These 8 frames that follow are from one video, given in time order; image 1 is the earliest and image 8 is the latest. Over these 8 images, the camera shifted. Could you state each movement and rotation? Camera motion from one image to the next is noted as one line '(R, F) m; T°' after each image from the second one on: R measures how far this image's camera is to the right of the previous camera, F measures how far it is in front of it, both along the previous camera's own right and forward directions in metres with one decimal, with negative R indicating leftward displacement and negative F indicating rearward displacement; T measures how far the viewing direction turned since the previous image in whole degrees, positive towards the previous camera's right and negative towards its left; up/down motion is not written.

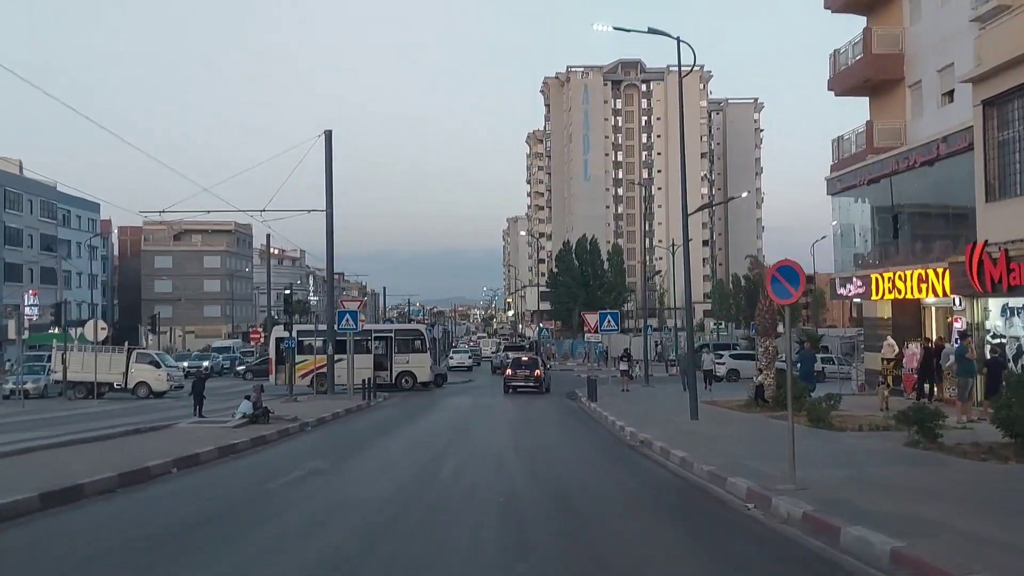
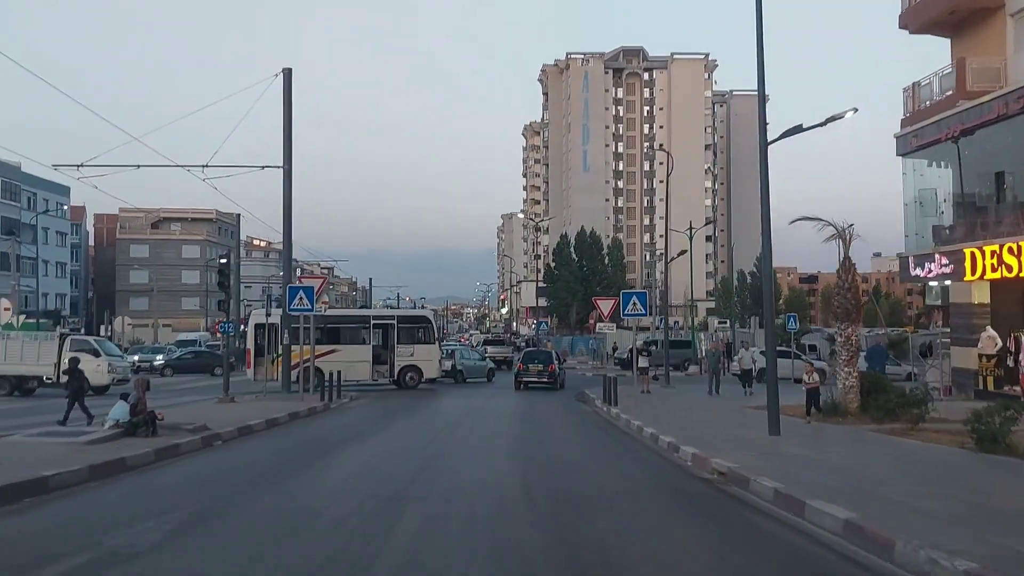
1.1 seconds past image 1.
(-0.1, +5.3) m; 0°
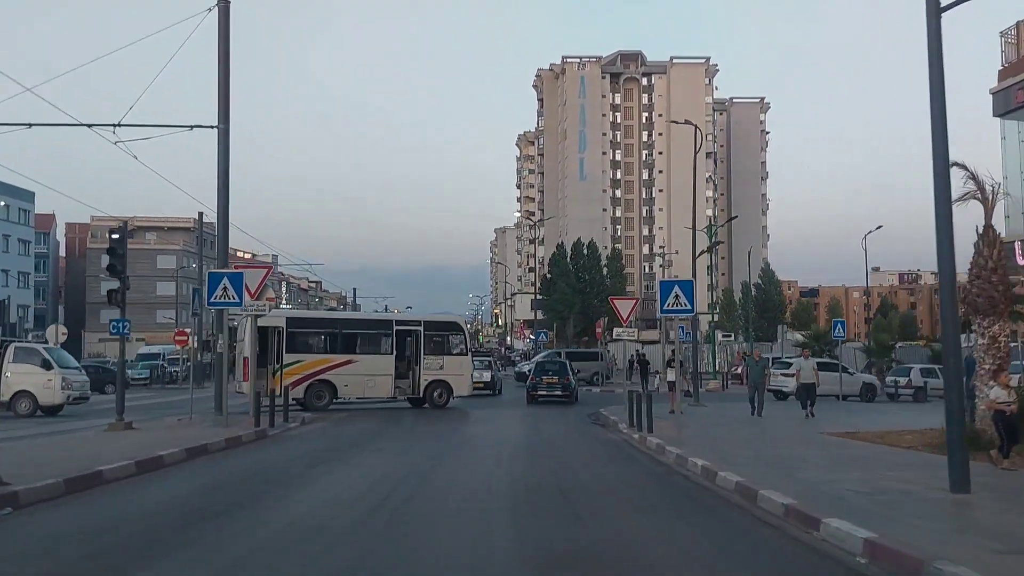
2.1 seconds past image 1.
(-0.1, +5.0) m; 0°
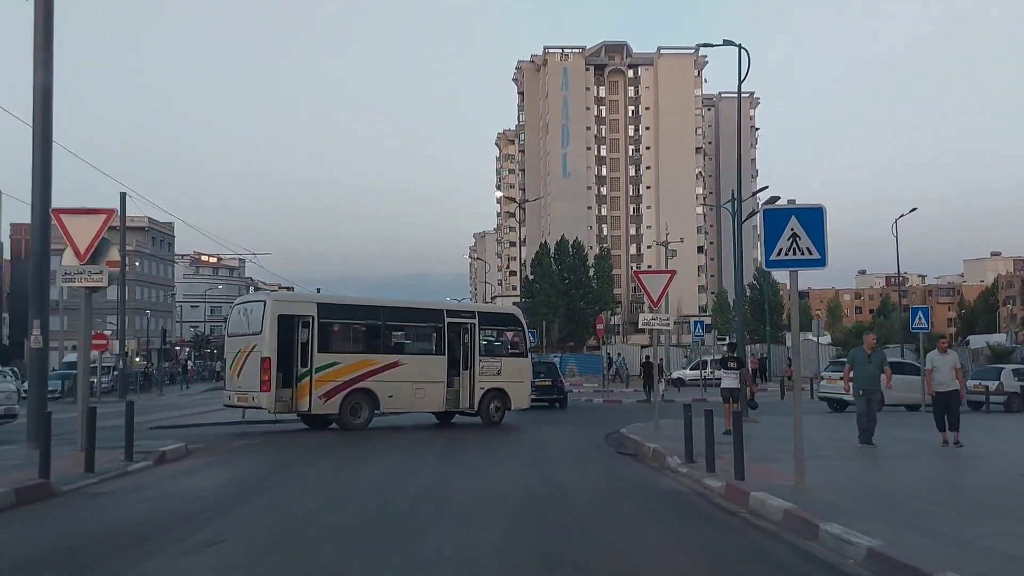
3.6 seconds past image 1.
(-0.1, +6.5) m; +1°
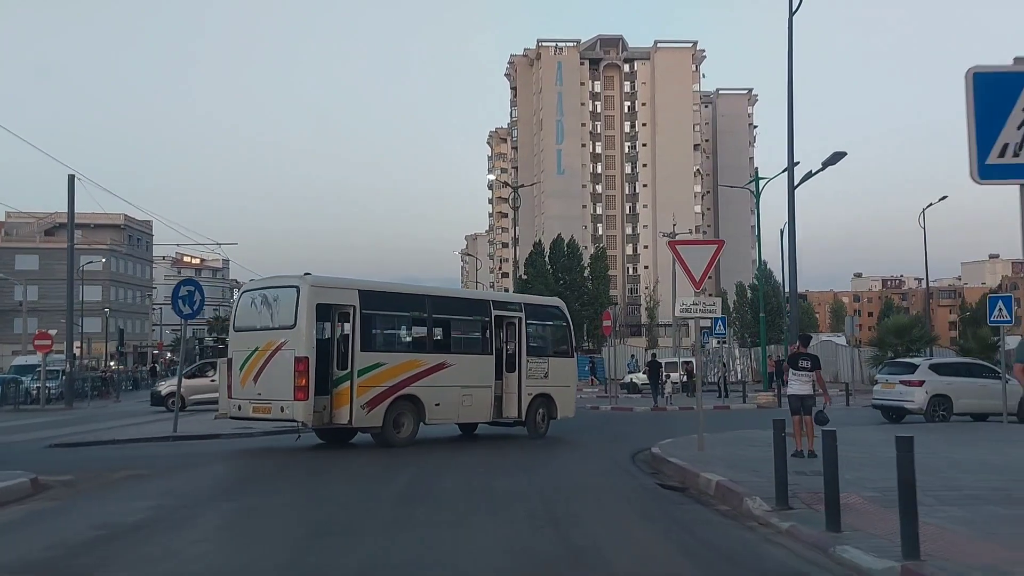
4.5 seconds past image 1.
(-0.1, +3.7) m; 0°
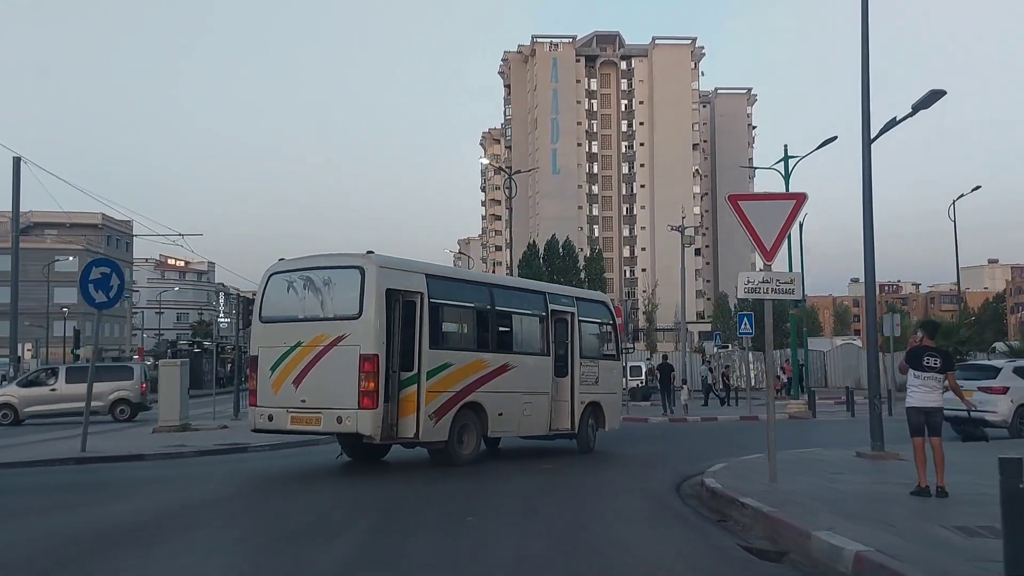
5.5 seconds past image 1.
(-0.1, +3.3) m; 0°
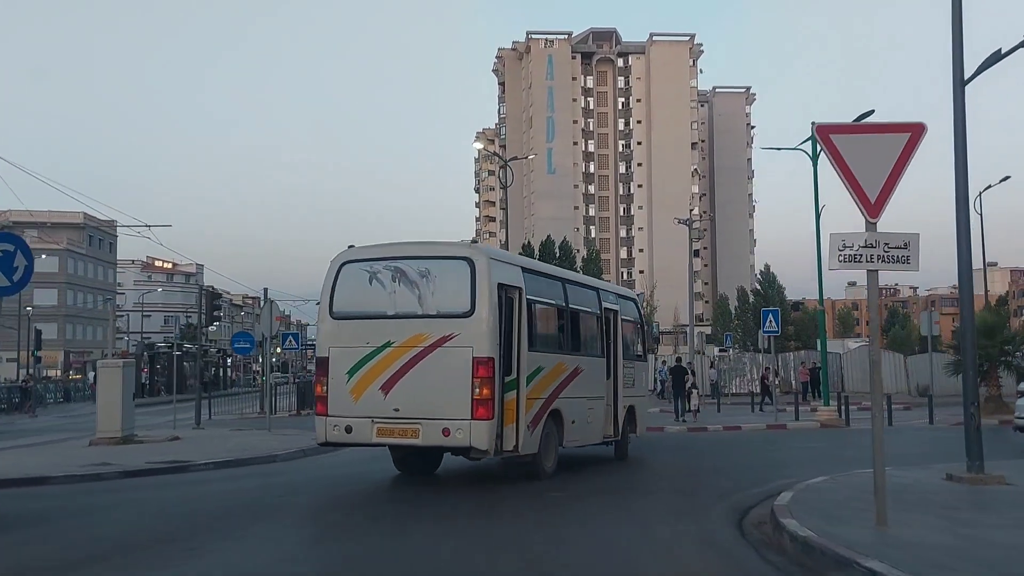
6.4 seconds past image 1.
(-0.1, +2.4) m; 0°
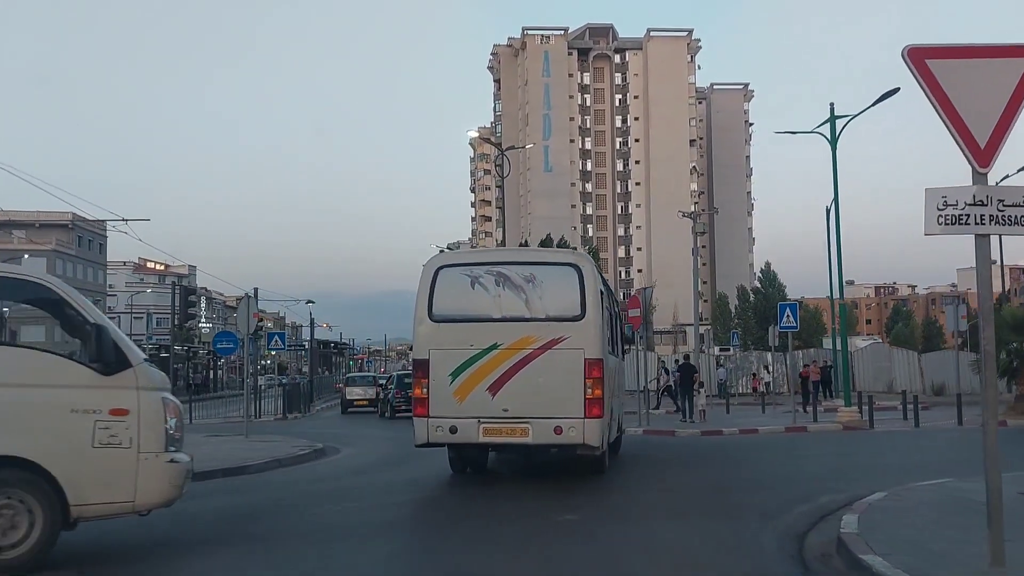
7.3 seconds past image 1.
(0.0, +1.4) m; 0°
